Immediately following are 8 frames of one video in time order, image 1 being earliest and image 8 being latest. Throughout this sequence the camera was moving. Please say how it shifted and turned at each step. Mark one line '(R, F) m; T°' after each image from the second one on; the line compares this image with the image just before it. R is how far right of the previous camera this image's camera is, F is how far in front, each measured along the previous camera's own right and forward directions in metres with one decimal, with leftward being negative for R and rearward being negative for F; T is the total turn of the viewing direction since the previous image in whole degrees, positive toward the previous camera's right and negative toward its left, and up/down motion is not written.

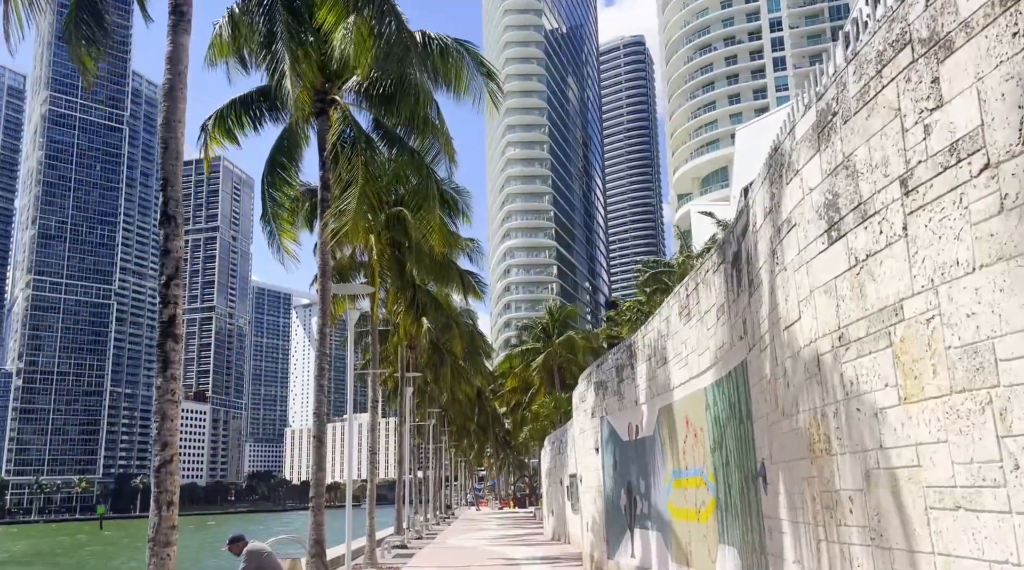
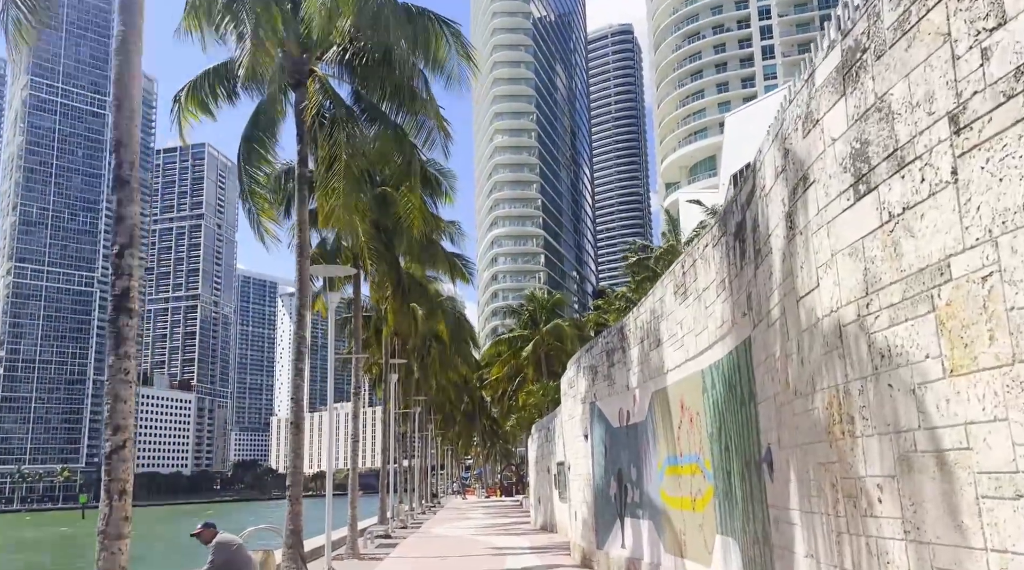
(0.0, +0.6) m; +1°
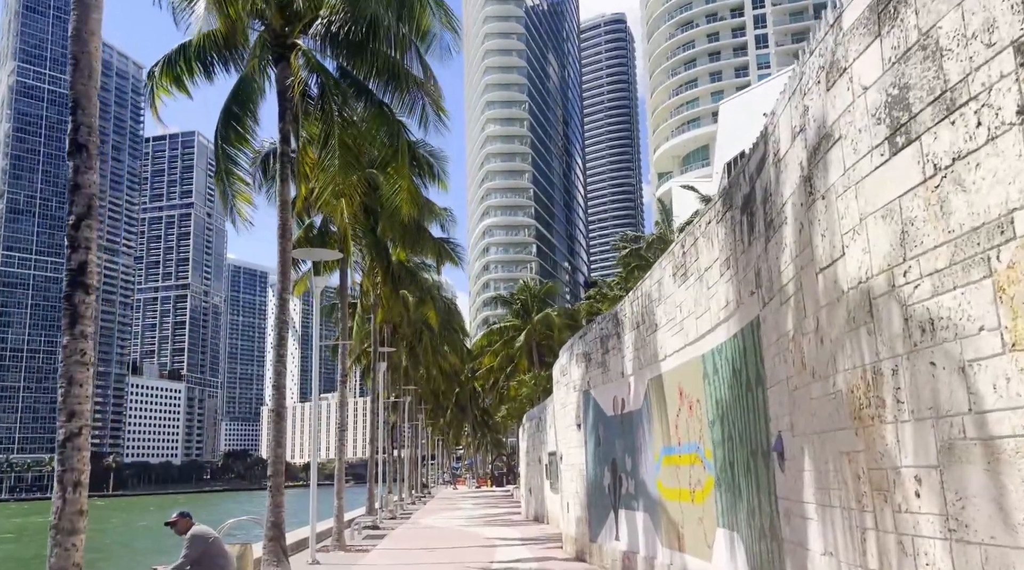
(0.0, +0.5) m; +1°
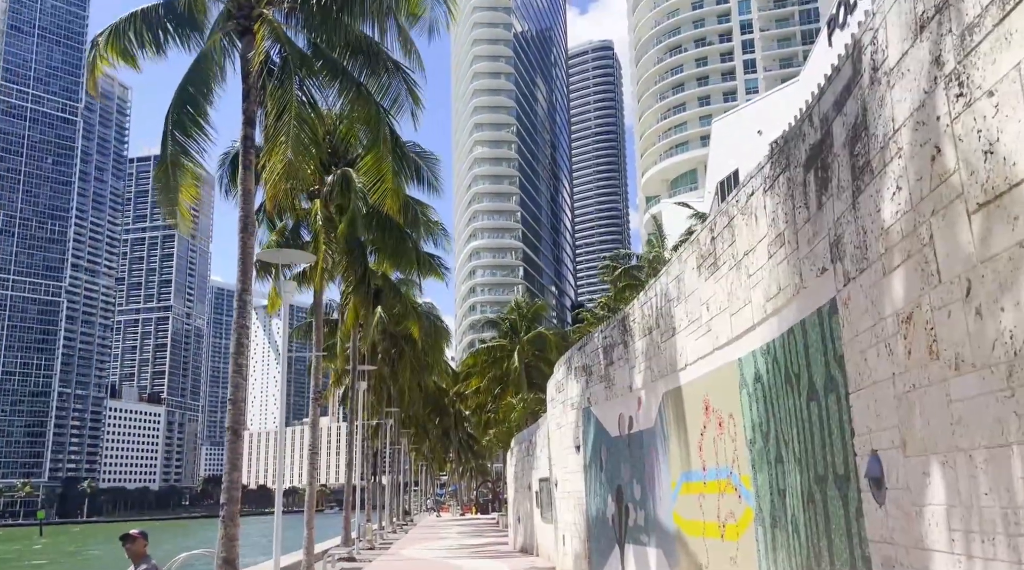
(-0.1, +1.5) m; +1°
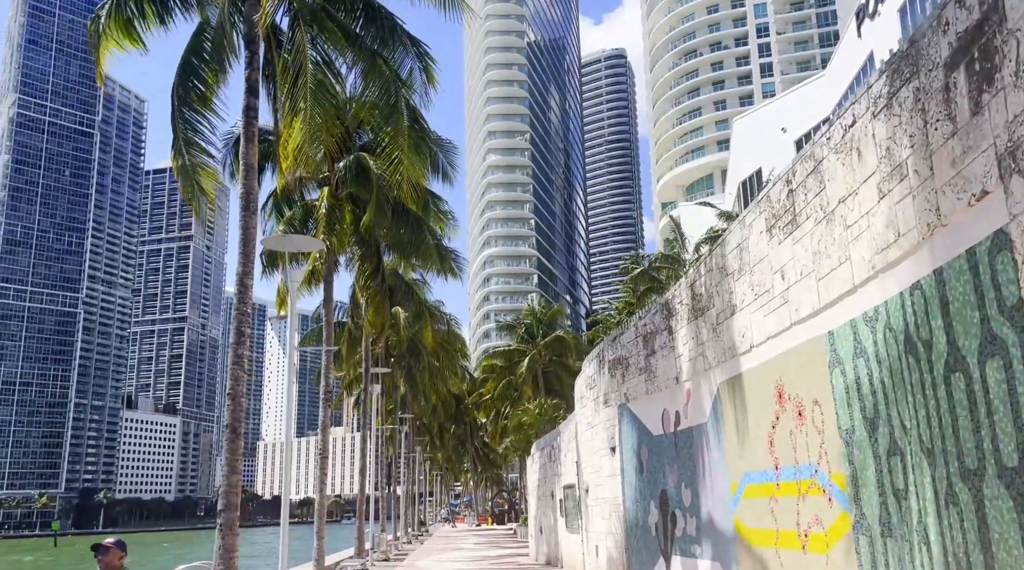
(-0.2, +1.2) m; -1°
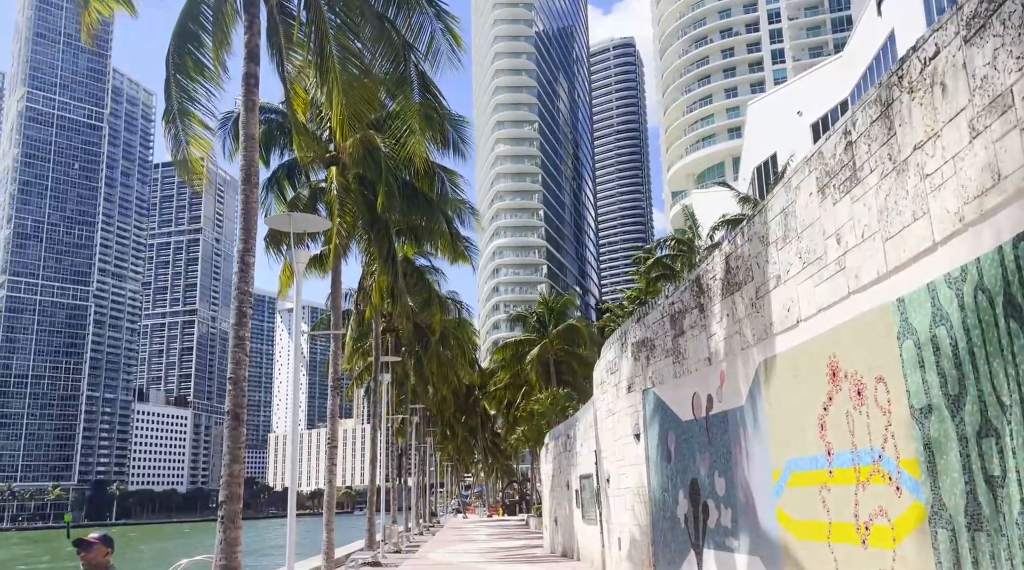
(-0.1, +0.7) m; -1°
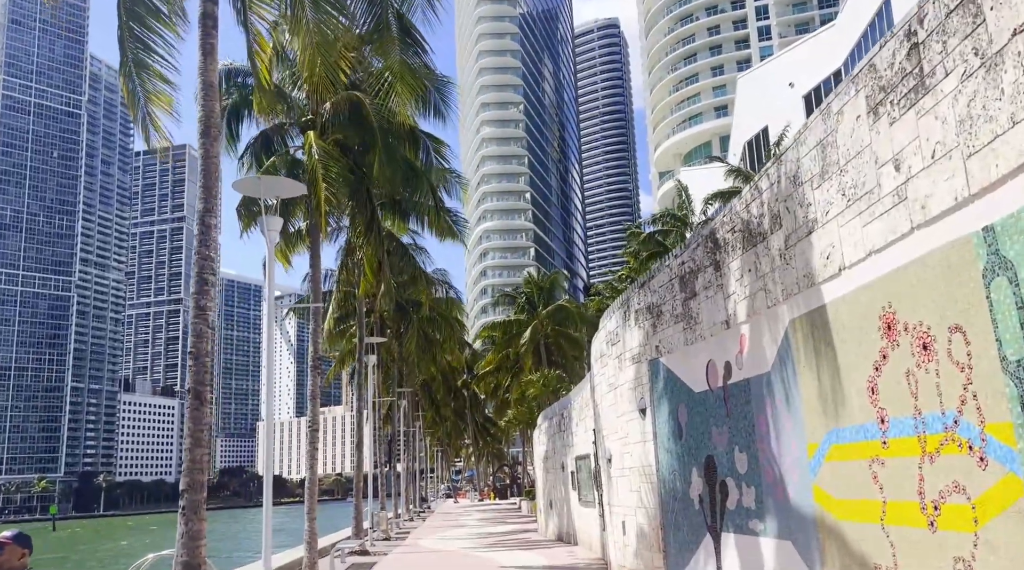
(-0.1, +1.0) m; +1°
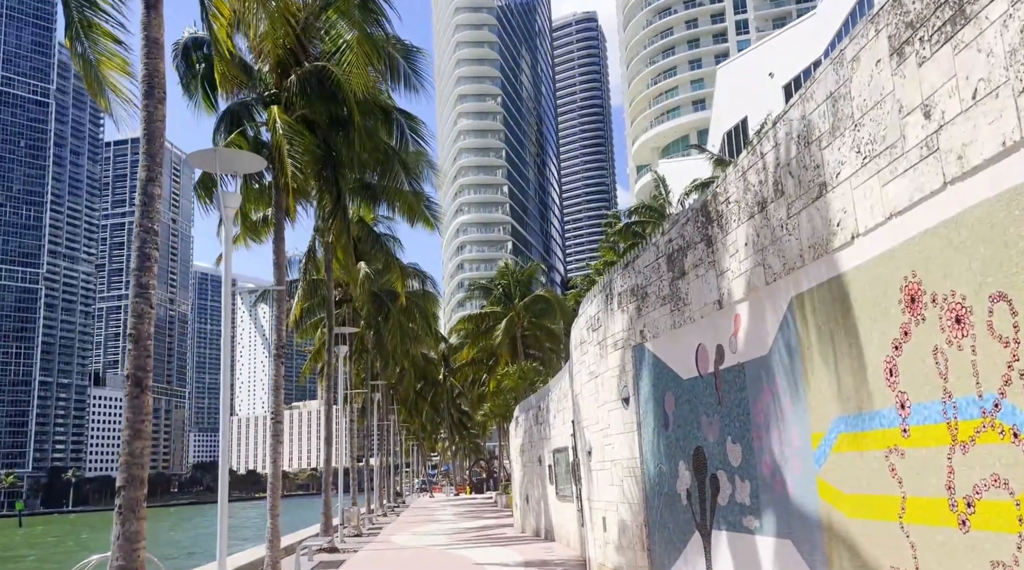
(0.0, +0.7) m; +2°
